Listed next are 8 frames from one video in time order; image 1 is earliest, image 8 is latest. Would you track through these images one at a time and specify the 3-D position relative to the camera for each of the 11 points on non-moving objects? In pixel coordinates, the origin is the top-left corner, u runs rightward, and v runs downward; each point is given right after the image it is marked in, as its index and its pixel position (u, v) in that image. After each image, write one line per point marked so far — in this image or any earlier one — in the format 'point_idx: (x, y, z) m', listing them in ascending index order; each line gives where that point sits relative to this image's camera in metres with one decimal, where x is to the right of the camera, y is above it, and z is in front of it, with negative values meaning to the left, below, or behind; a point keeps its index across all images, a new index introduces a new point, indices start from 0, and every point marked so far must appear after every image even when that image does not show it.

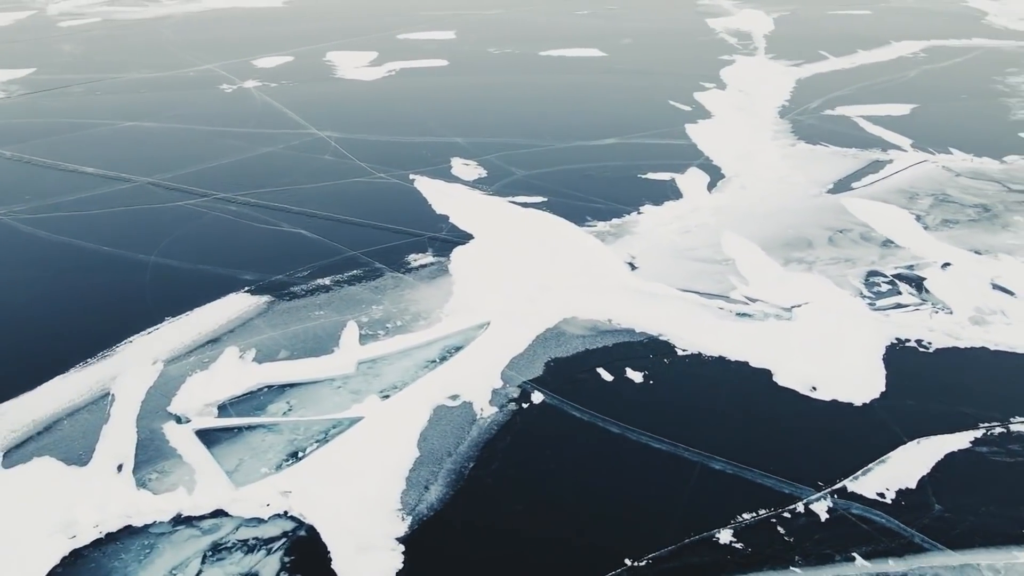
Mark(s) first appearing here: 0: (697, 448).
0: (+1.7, -1.5, +7.3) m
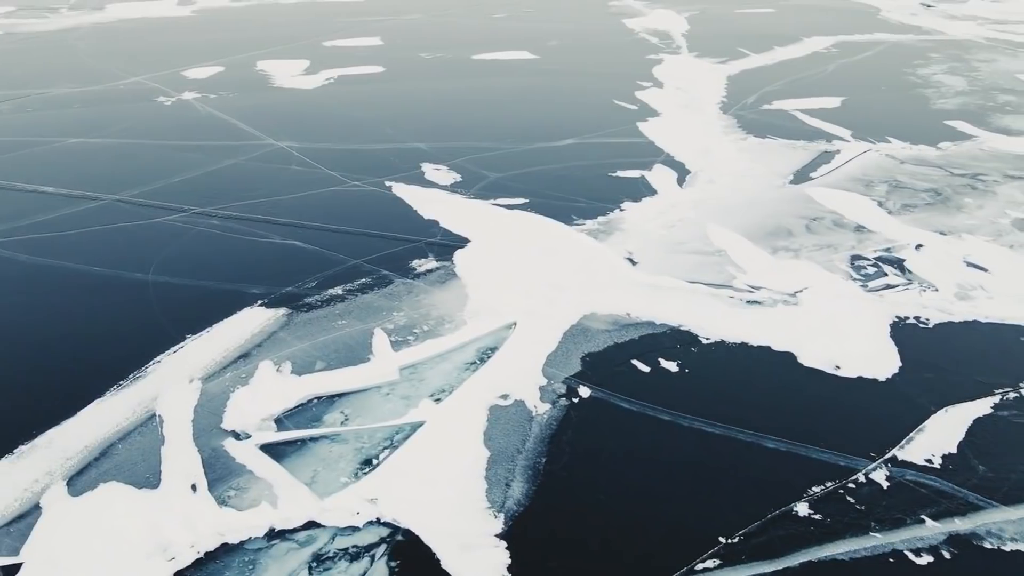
0: (+2.3, -1.4, +7.6) m
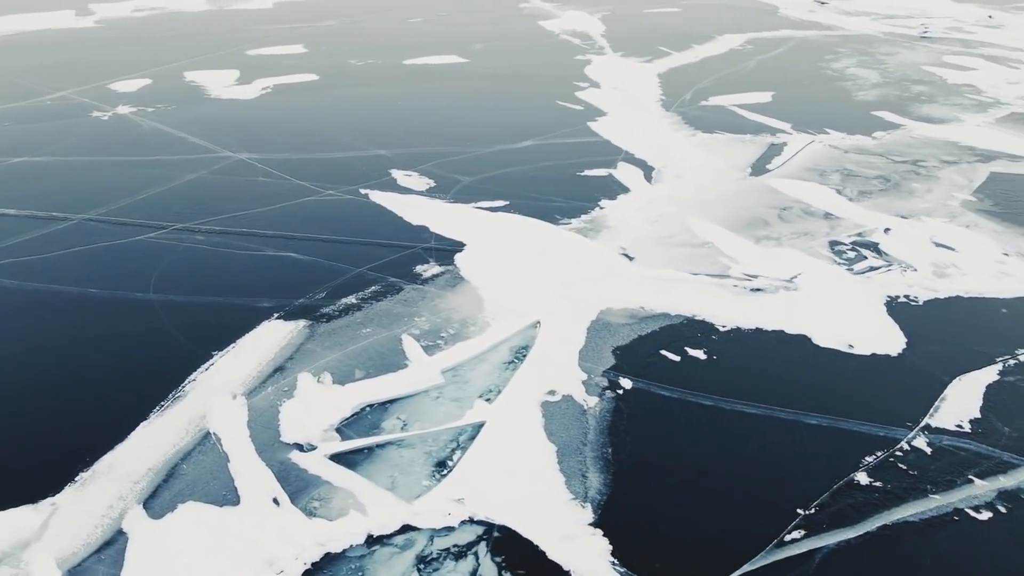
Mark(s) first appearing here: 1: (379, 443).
0: (+2.8, -1.2, +8.0) m
1: (-1.2, -1.4, +7.0) m
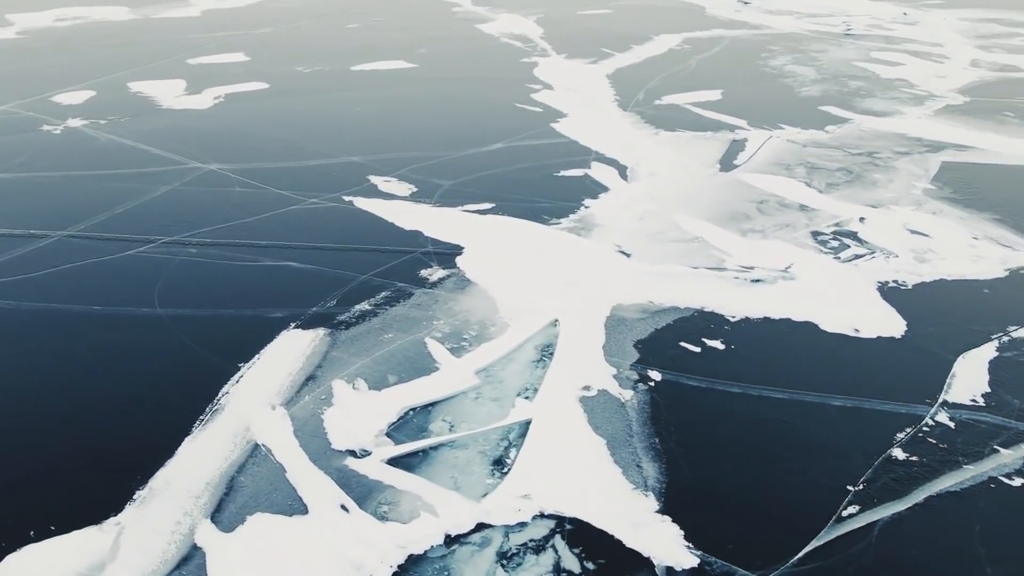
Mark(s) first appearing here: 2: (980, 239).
0: (+3.1, -1.1, +8.3) m
1: (-0.7, -1.4, +7.1) m
2: (+8.2, +0.9, +14.1) m
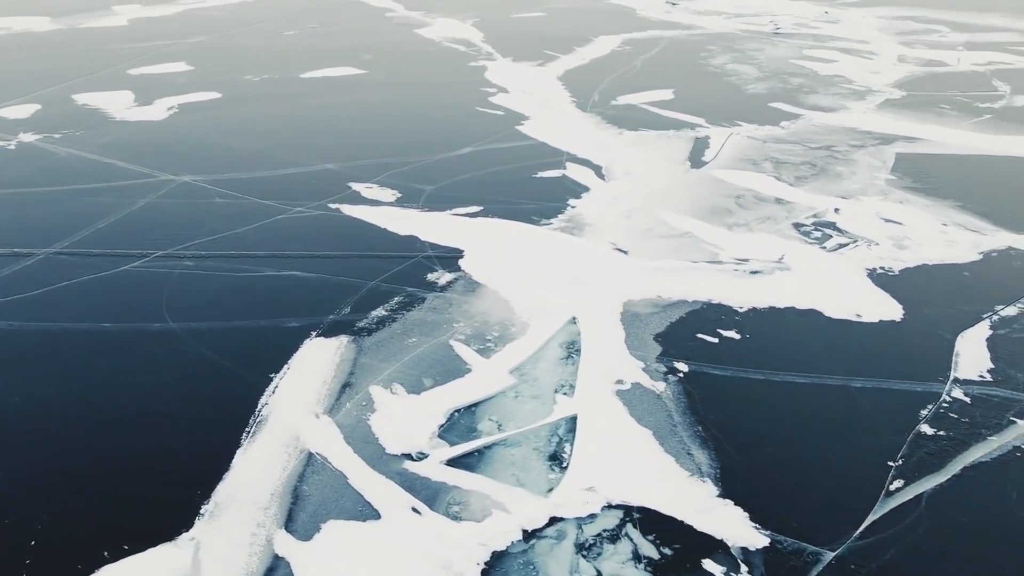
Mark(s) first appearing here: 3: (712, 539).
0: (+3.5, -1.0, +8.7) m
1: (-0.2, -1.4, +7.2) m
2: (+8.1, +1.2, +14.8) m
3: (+1.5, -1.9, +6.1) m
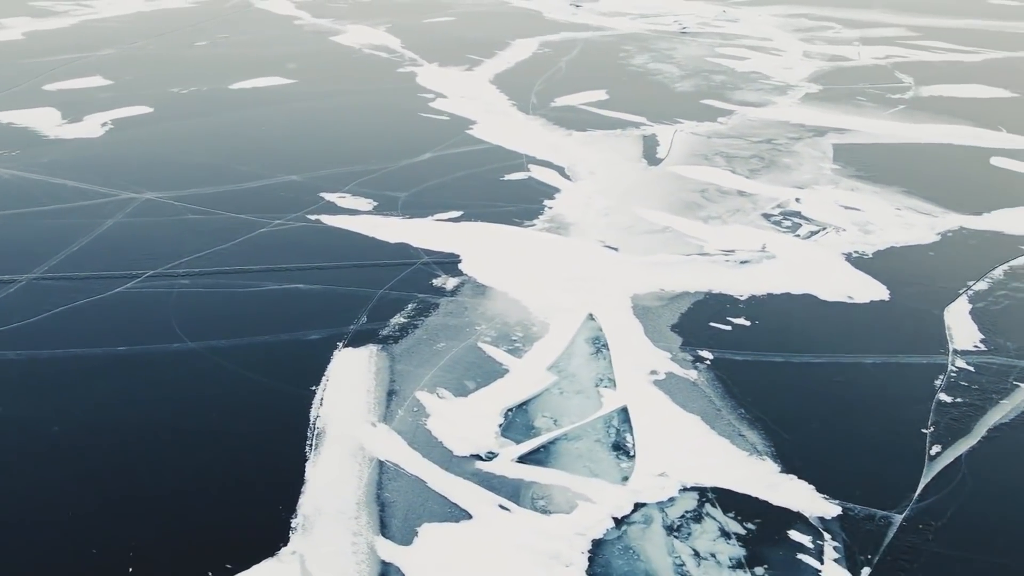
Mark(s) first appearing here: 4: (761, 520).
0: (+3.9, -0.8, +9.2) m
1: (+0.3, -1.4, +7.3) m
2: (+7.7, +1.6, +15.8) m
3: (+2.2, -1.8, +6.5) m
4: (+2.0, -1.9, +6.4) m
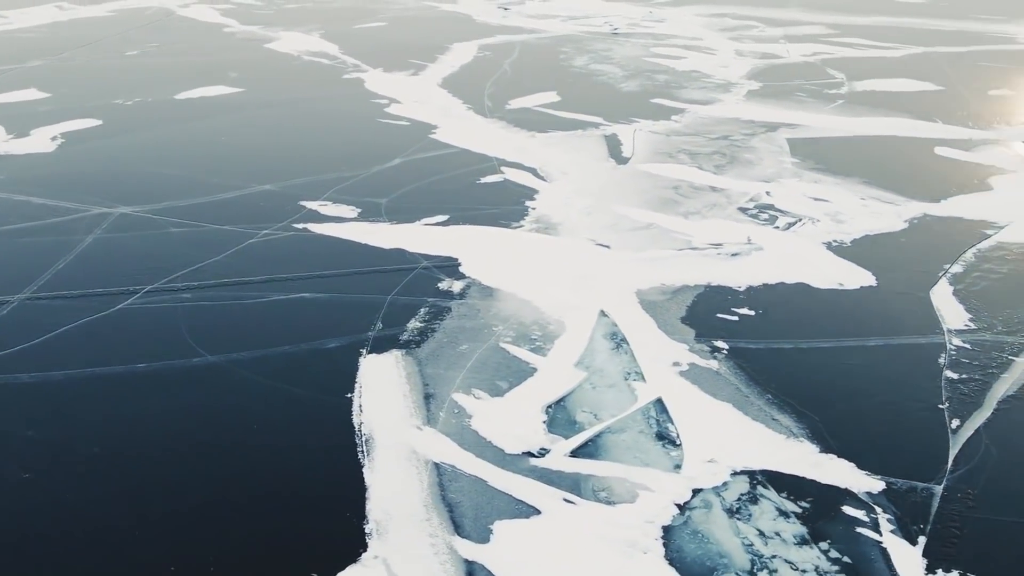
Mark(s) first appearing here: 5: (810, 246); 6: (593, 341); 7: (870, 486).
0: (+4.1, -0.6, +9.7) m
1: (+0.8, -1.4, +7.5) m
2: (+7.3, +1.8, +16.5) m
3: (+2.8, -1.7, +6.8) m
4: (+2.5, -1.8, +6.7) m
5: (+5.0, +0.7, +13.5) m
6: (+1.0, -0.6, +9.6) m
7: (+3.1, -1.7, +6.9) m
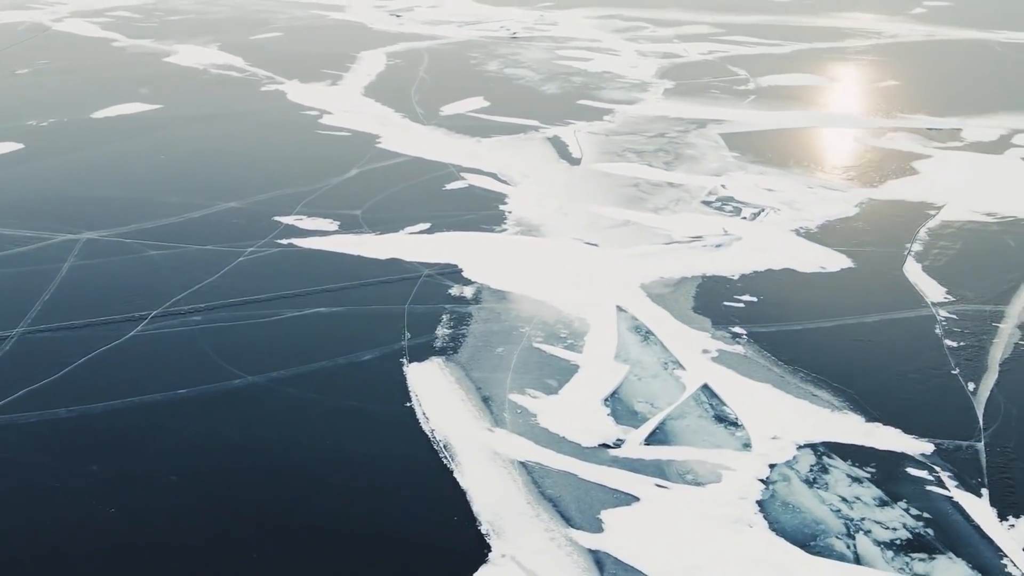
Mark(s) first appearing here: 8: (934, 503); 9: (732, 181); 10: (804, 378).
0: (+4.5, -0.4, +10.4) m
1: (+1.5, -1.3, +7.9) m
2: (+6.7, +2.2, +17.6) m
3: (+3.5, -1.5, +7.4) m
4: (+3.3, -1.6, +7.2) m
5: (+4.8, +1.0, +14.3) m
6: (+1.3, -0.6, +10.0) m
7: (+3.8, -1.5, +7.5) m
8: (+3.7, -1.9, +6.9) m
9: (+5.2, +2.5, +18.5) m
10: (+3.2, -1.0, +8.7) m
